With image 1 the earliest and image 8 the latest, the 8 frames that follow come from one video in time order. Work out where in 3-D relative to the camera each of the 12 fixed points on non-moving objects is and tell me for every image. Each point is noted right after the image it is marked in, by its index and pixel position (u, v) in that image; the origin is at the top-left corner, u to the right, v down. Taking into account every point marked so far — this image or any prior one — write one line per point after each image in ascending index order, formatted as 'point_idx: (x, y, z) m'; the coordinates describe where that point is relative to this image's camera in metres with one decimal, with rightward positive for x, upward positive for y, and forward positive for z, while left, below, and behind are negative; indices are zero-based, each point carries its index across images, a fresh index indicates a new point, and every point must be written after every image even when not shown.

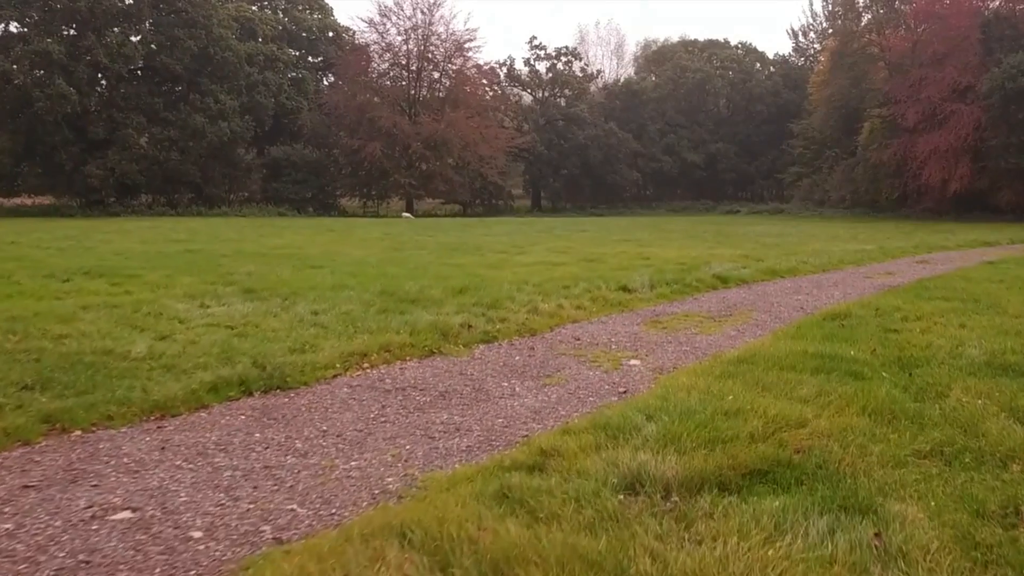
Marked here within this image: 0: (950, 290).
0: (+4.7, 0.0, +9.6) m
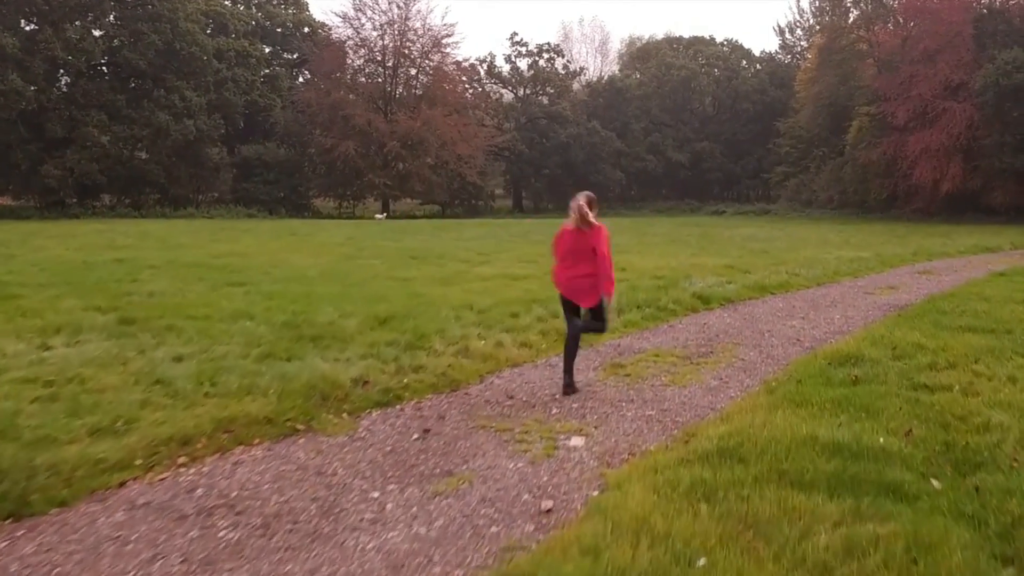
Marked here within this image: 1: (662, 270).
0: (+4.2, -0.3, +8.1) m
1: (+2.2, +0.3, +13.4) m
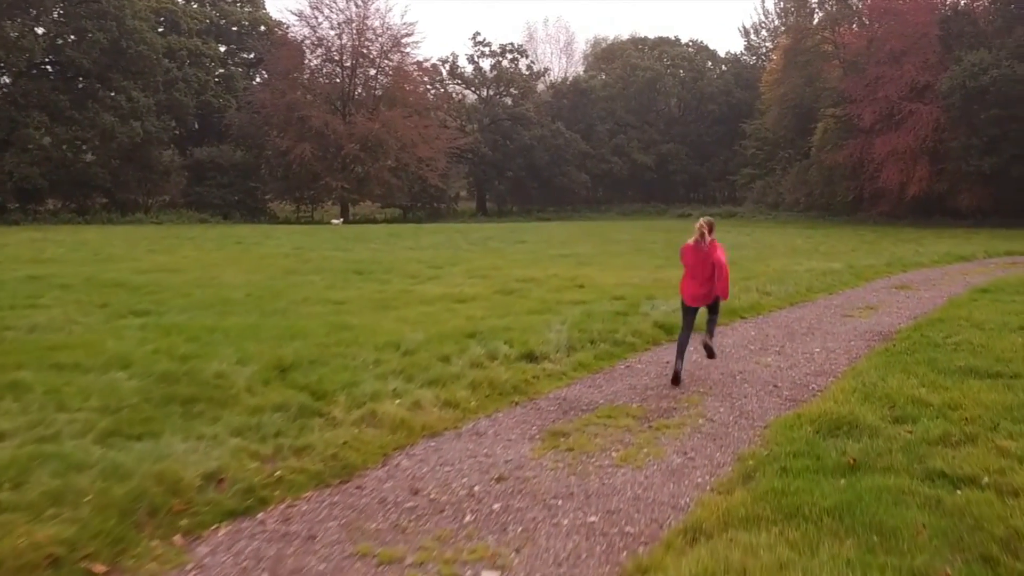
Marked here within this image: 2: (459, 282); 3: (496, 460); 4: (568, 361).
0: (+3.7, -0.5, +7.2) m
1: (+1.5, 0.0, +12.4) m
2: (-0.8, +0.1, +13.7) m
3: (-0.1, -0.9, +4.4) m
4: (+0.4, -0.6, +6.8) m
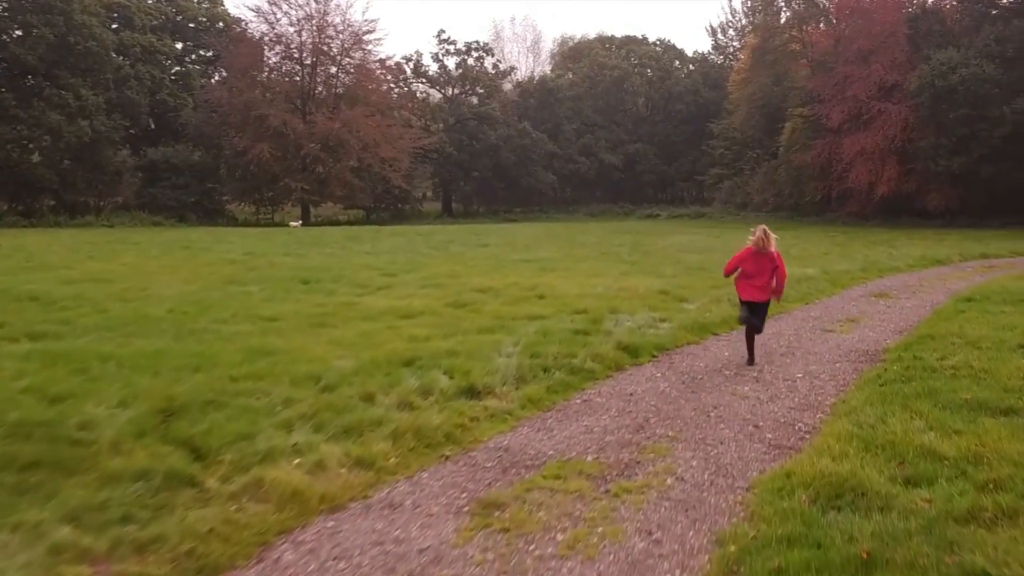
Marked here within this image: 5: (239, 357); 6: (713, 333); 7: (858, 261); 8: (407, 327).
0: (+3.3, -0.6, +6.3) m
1: (+0.9, -0.1, +11.4) m
2: (-1.5, -0.1, +12.7) m
3: (-0.4, -1.0, +3.4) m
4: (0.0, -0.7, +5.9) m
5: (-2.2, -0.5, +7.0) m
6: (+2.1, -0.5, +9.1) m
7: (+7.2, +0.6, +18.6) m
8: (-1.1, -0.4, +9.0) m
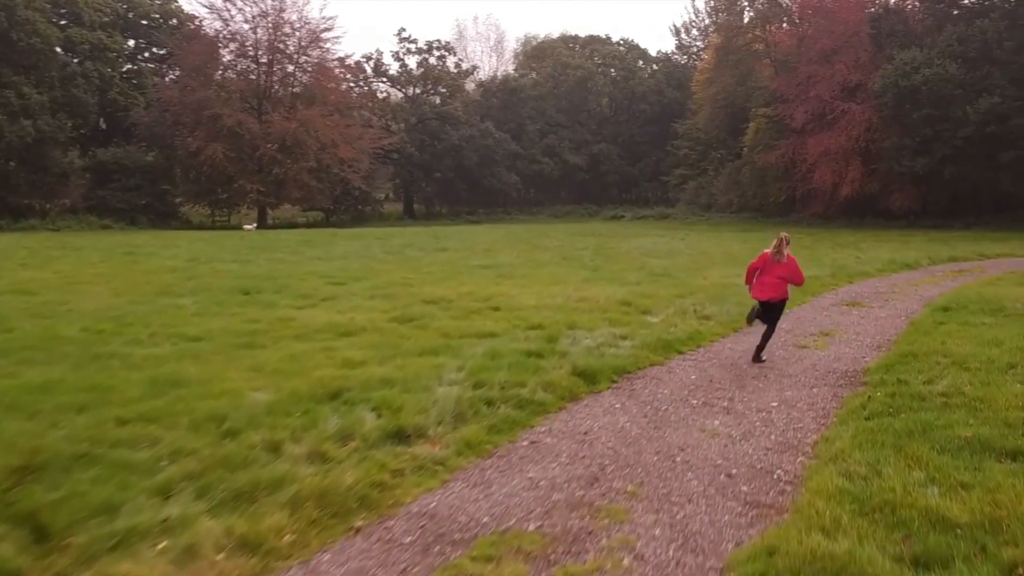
0: (+2.9, -0.8, +5.6) m
1: (+0.3, -0.3, +10.6) m
2: (-2.1, -0.2, +11.9) m
3: (-0.7, -1.1, +2.6) m
4: (-0.3, -0.9, +5.1) m
5: (-2.6, -0.7, +6.1) m
6: (+1.6, -0.6, +8.3) m
7: (+6.4, +0.5, +18.1) m
8: (-1.5, -0.5, +8.2) m
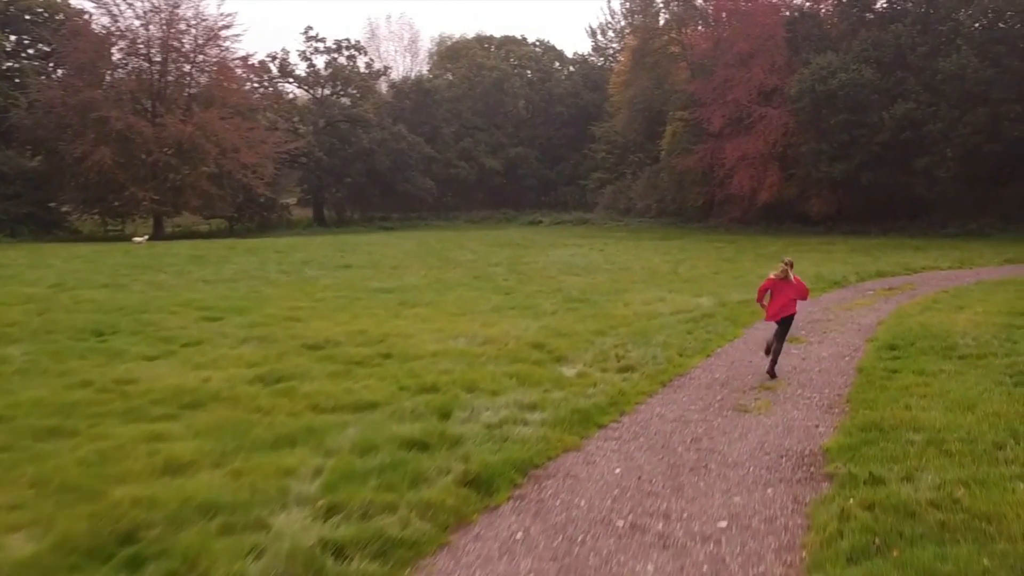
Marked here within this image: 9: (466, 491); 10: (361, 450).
0: (+2.2, -1.2, +4.3) m
1: (-0.8, -0.8, +9.0) m
2: (-3.3, -0.7, +10.0) m
3: (-1.0, -1.6, +1.0) m
4: (-0.9, -1.3, +3.4) m
5: (-3.3, -1.2, +4.3) m
6: (+0.7, -1.0, +6.8) m
7: (+4.6, +0.1, +17.0) m
8: (-2.4, -1.0, +6.4) m
9: (-0.2, -1.2, +5.1) m
10: (-1.0, -1.1, +5.8) m
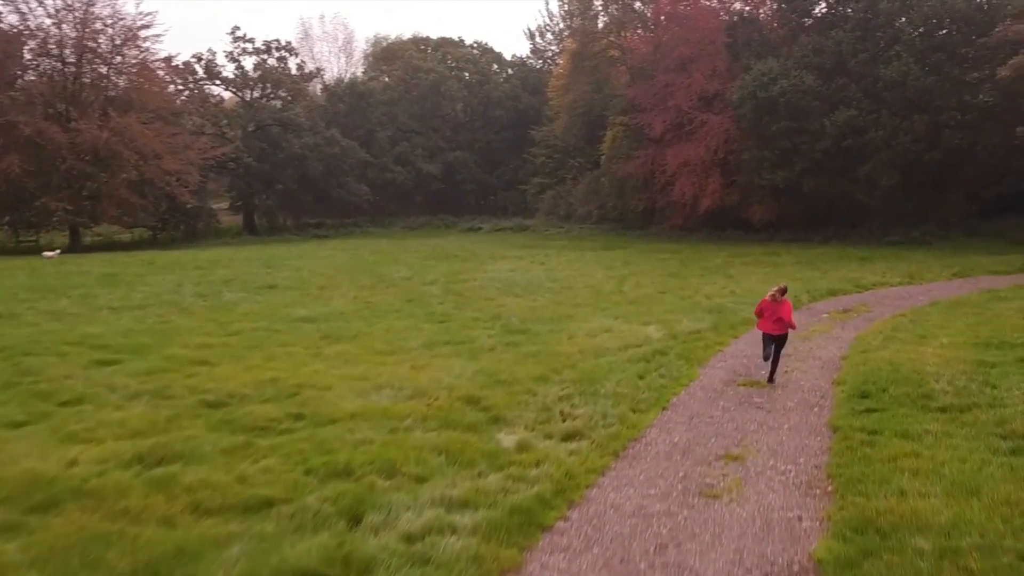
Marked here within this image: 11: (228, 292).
0: (+1.9, -1.7, +3.2) m
1: (-1.4, -1.2, +7.8) m
2: (-3.9, -1.2, +8.6) m
3: (-1.1, -2.1, -0.3) m
4: (-1.2, -1.8, +2.2) m
5: (-3.5, -1.7, +2.9) m
6: (+0.2, -1.5, +5.7) m
7: (+3.4, -0.4, +16.0) m
8: (-2.9, -1.5, +5.1) m
9: (-0.6, -1.6, +3.9) m
10: (-1.4, -1.5, +4.5) m
11: (-6.3, -0.1, +19.8) m
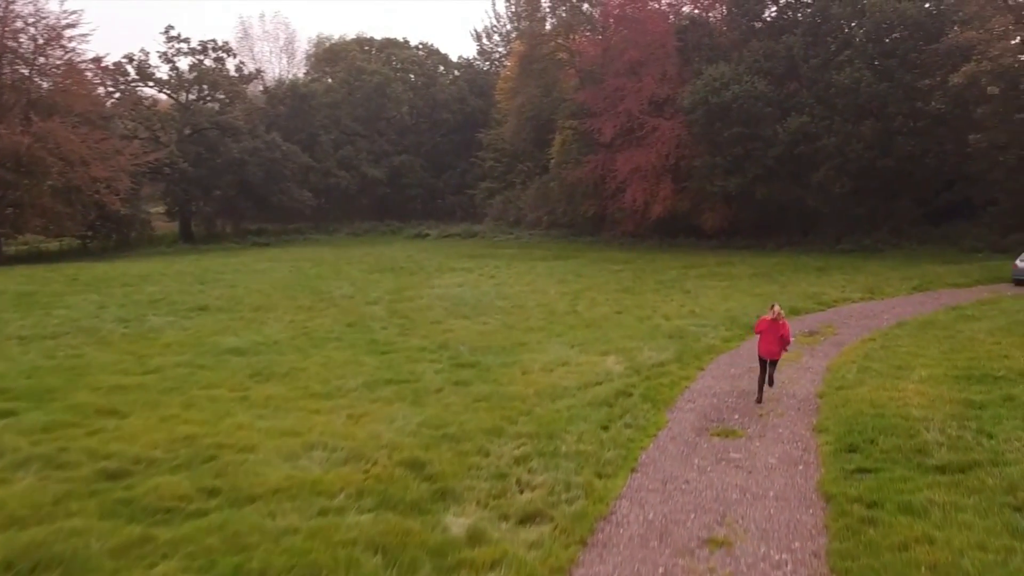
0: (+1.8, -2.1, +2.2) m
1: (-1.8, -1.7, +6.6) m
2: (-4.4, -1.7, +7.3) m
3: (-1.0, -2.6, -1.5) m
4: (-1.2, -2.3, +1.0) m
5: (-3.6, -2.2, +1.6) m
6: (-0.1, -1.9, +4.6) m
7: (+2.6, -0.7, +15.1) m
8: (-3.1, -2.0, +3.8) m
9: (-0.7, -2.1, +2.8) m
10: (-1.6, -2.0, +3.4) m
11: (-7.4, -0.6, +18.3) m
